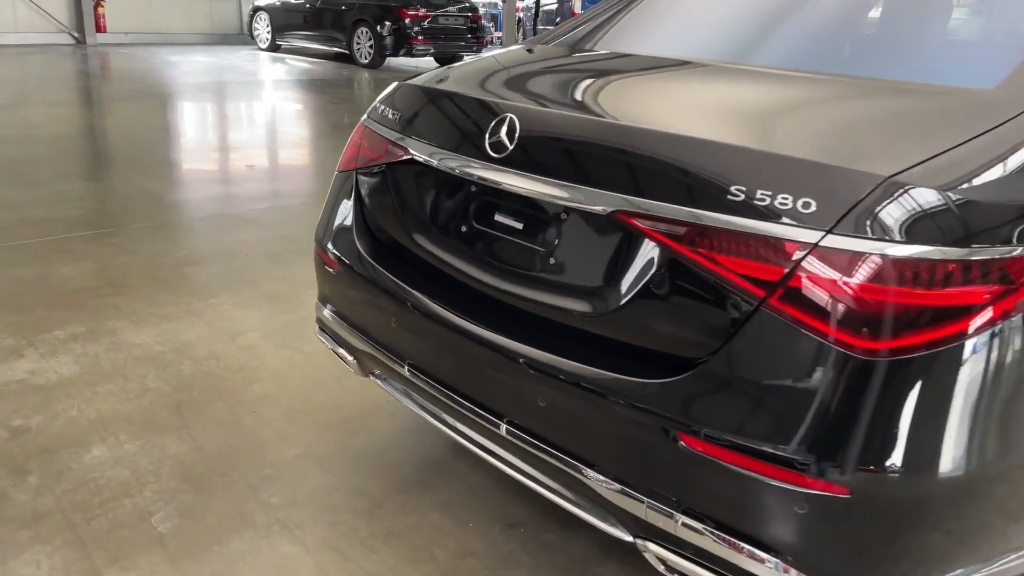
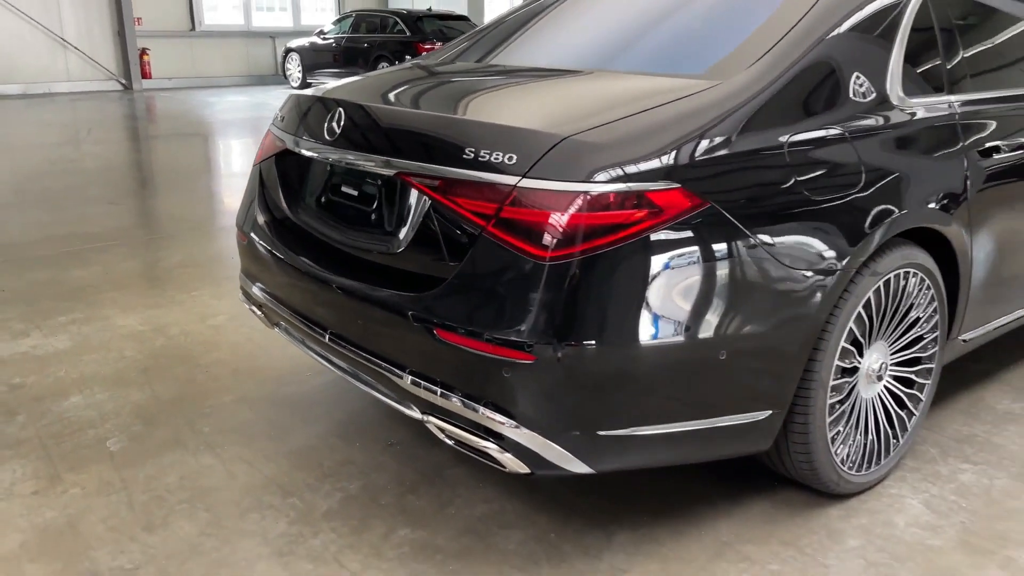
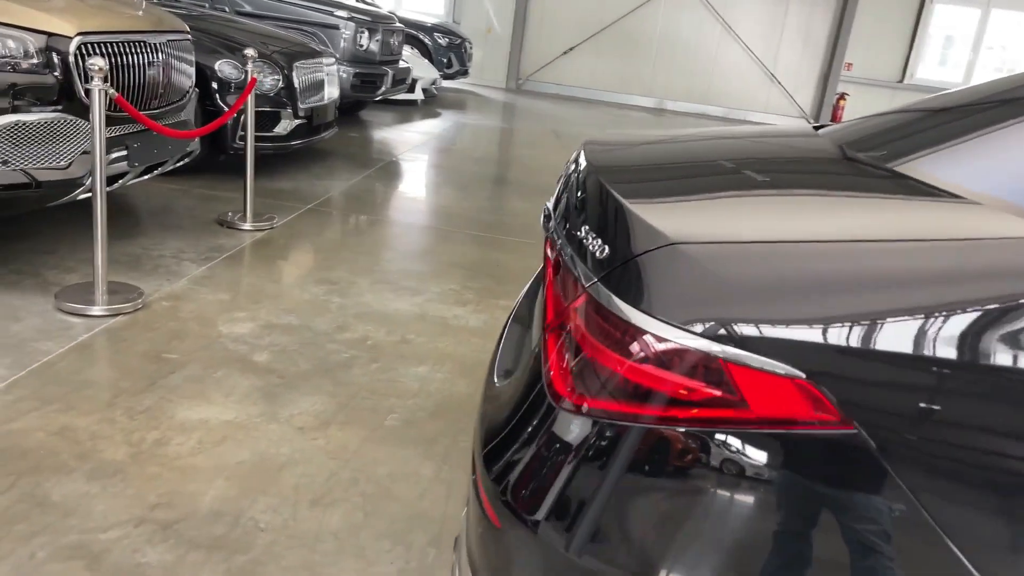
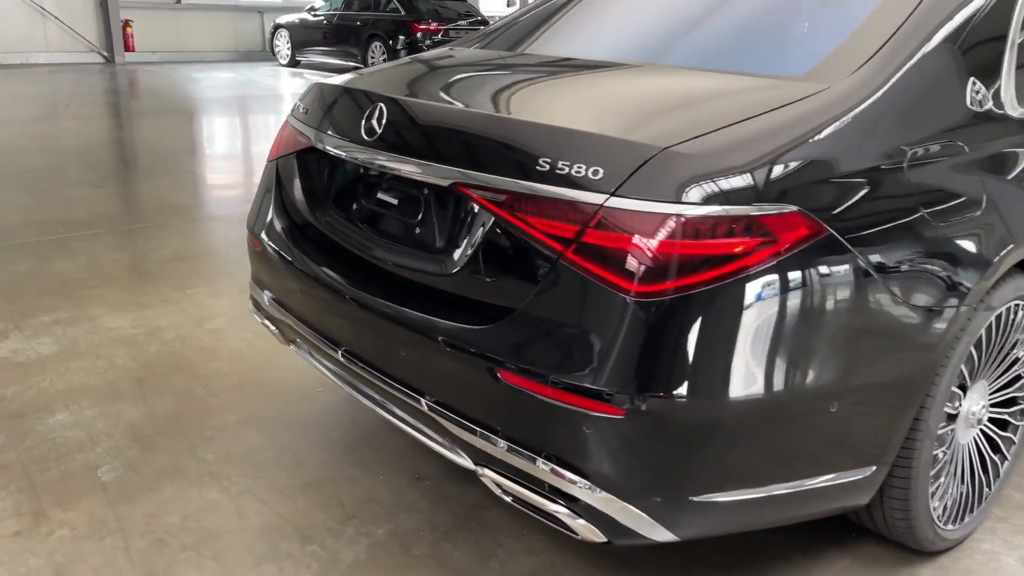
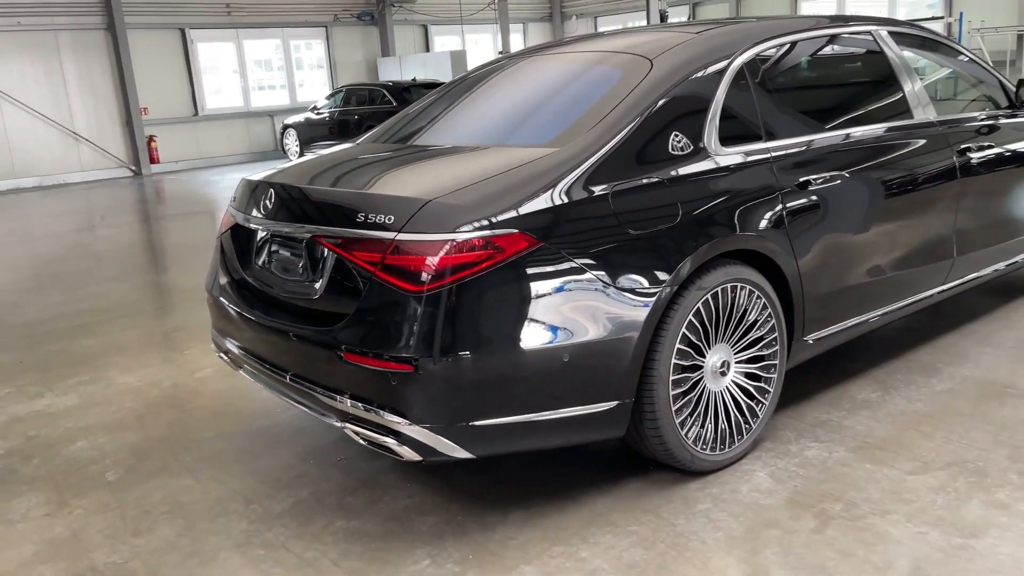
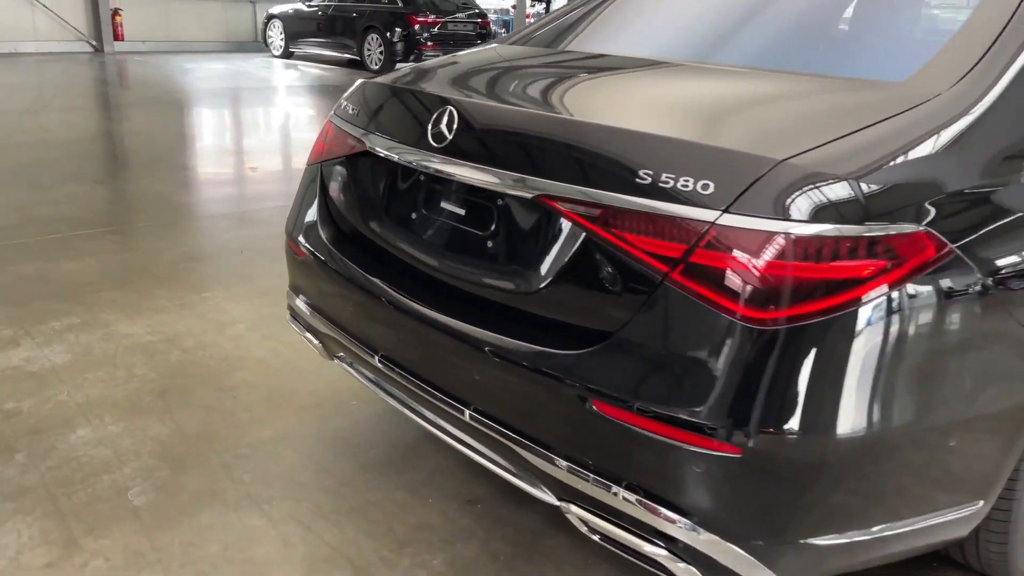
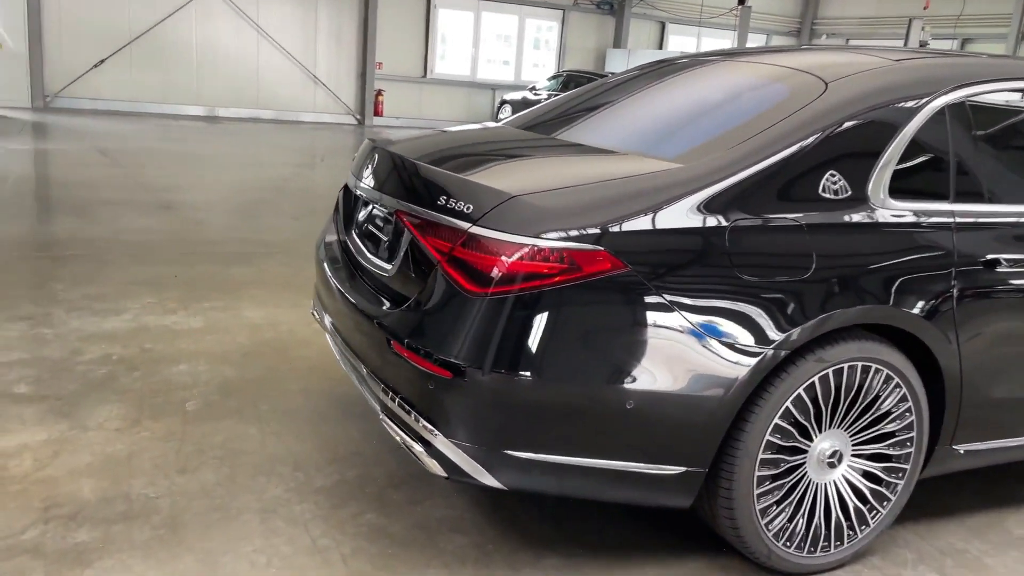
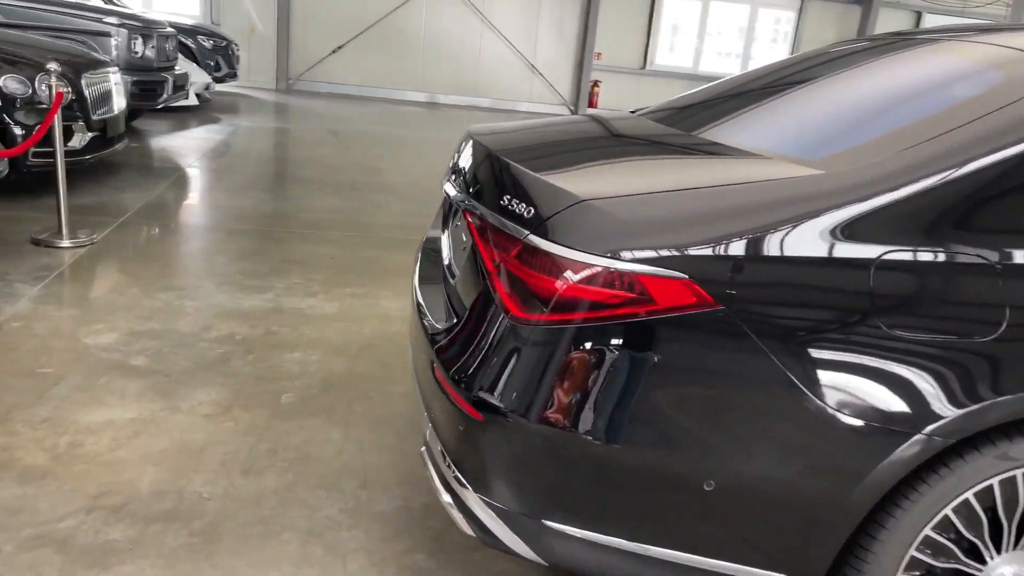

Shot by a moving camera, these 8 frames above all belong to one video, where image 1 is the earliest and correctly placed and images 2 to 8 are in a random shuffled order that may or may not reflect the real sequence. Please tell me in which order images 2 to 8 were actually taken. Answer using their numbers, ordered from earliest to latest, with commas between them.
6, 4, 2, 5, 7, 8, 3
